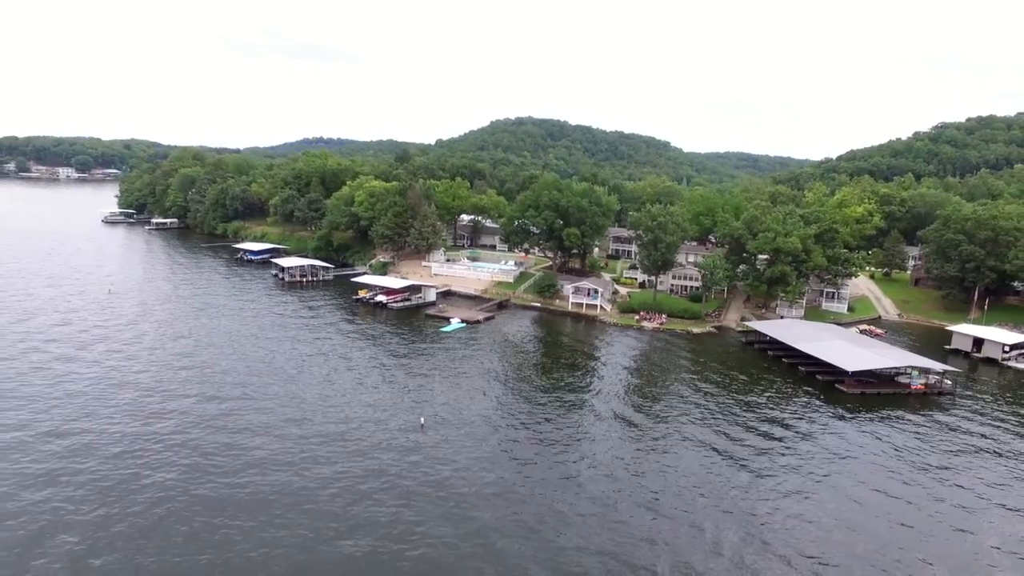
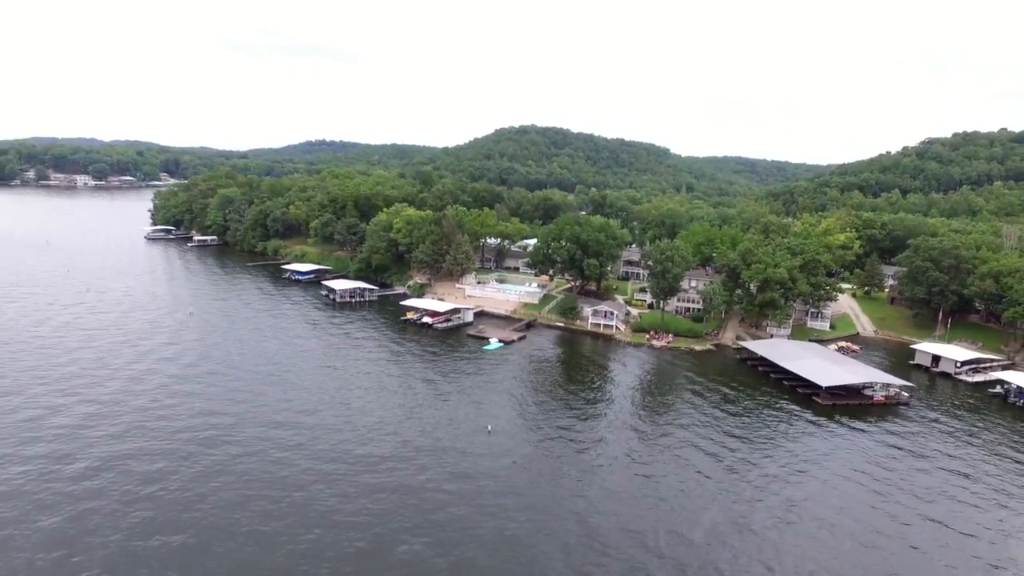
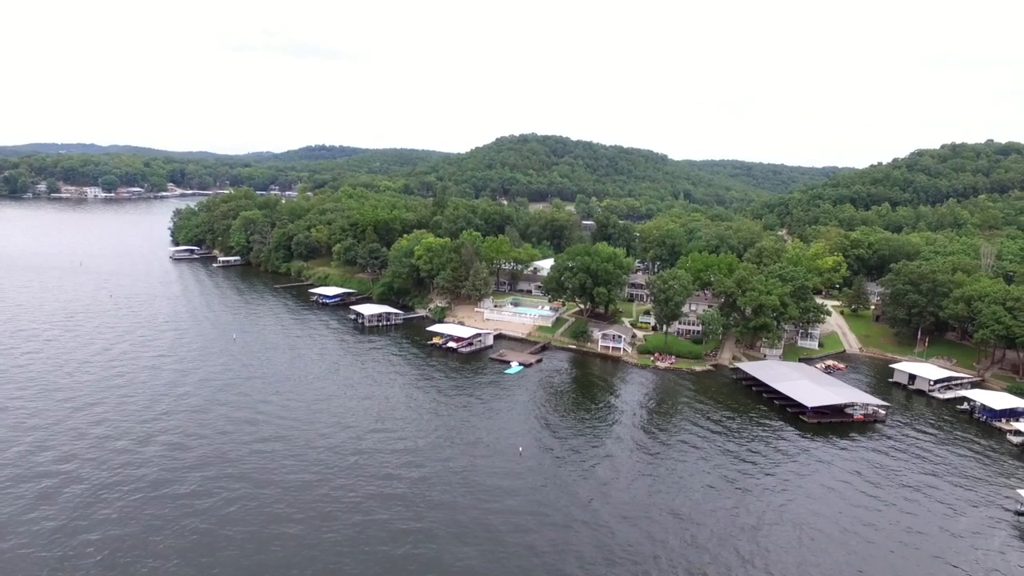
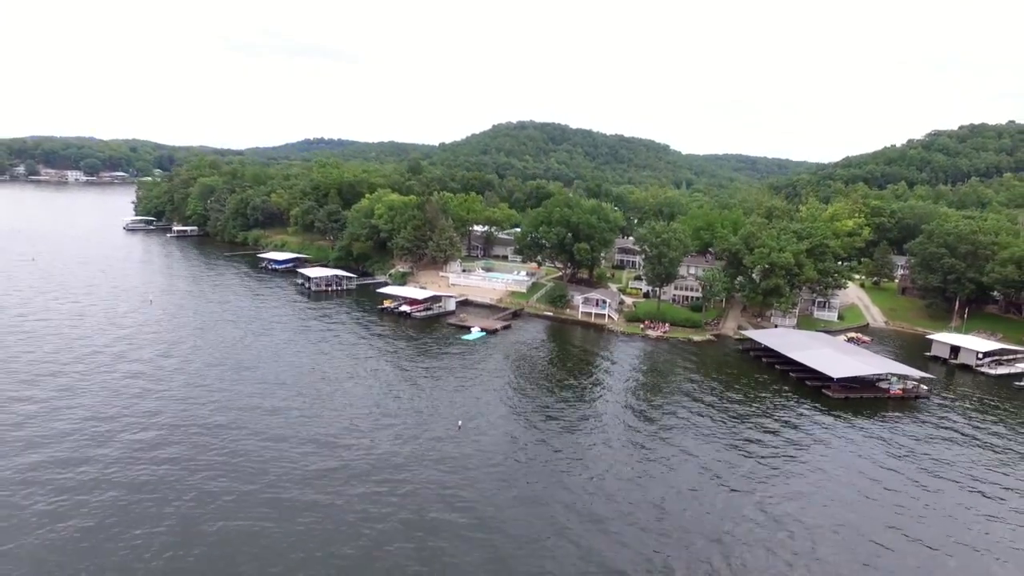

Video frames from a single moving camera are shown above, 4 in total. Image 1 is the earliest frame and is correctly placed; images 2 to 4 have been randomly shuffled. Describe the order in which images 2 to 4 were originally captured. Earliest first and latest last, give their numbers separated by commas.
4, 2, 3
